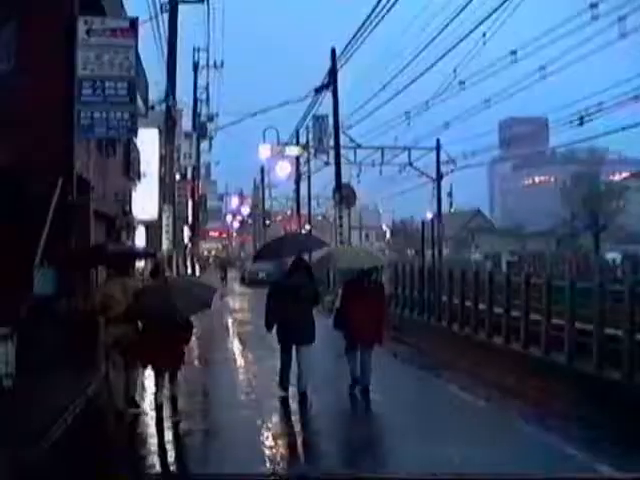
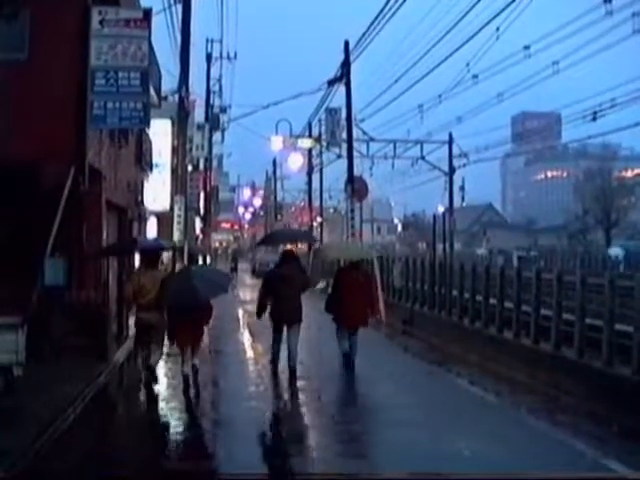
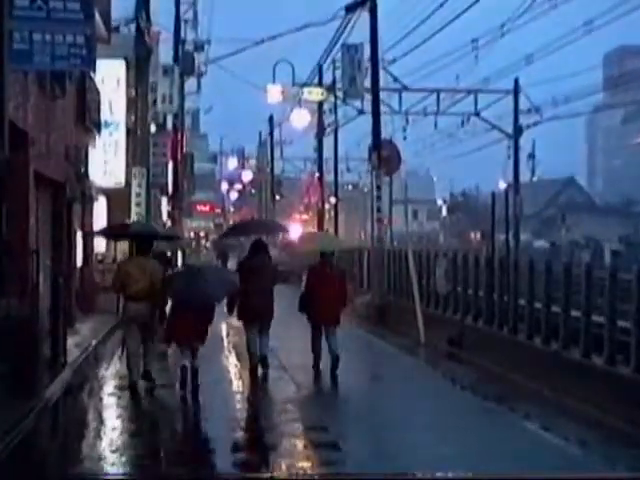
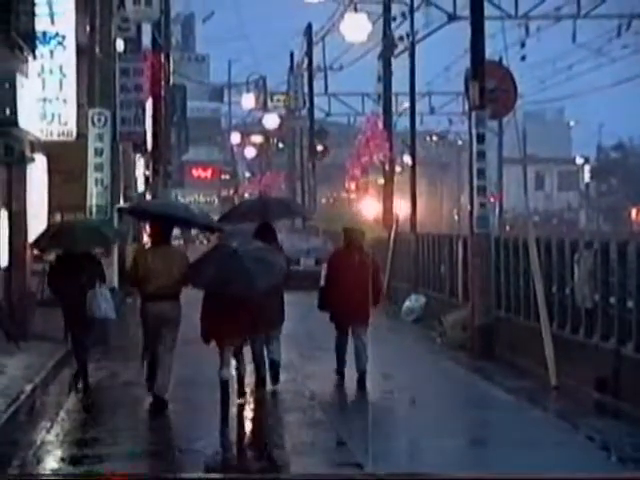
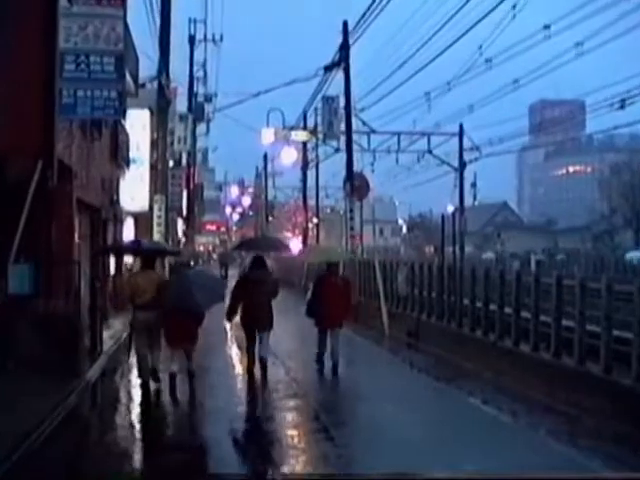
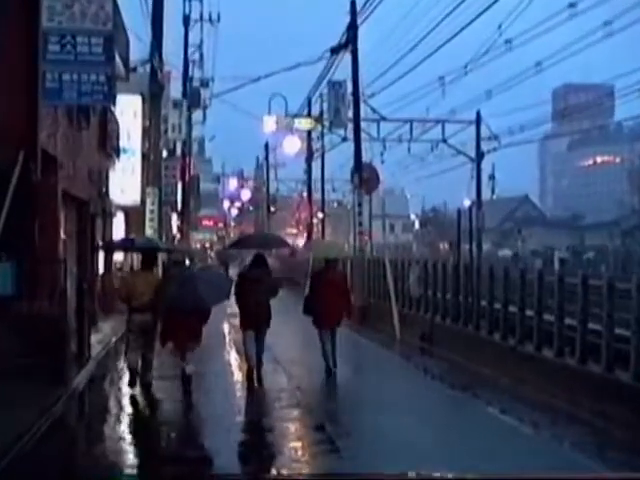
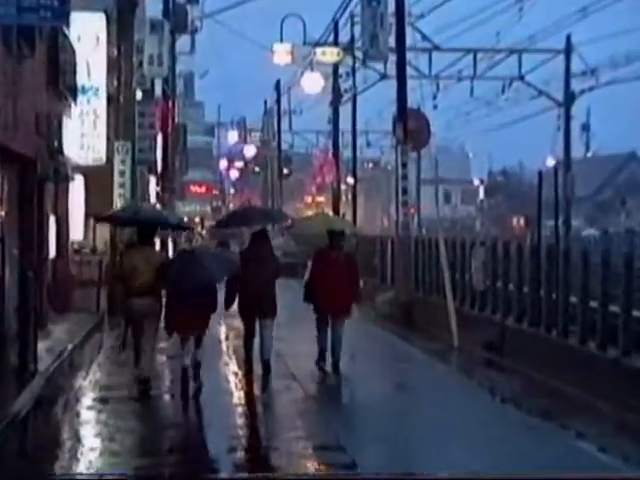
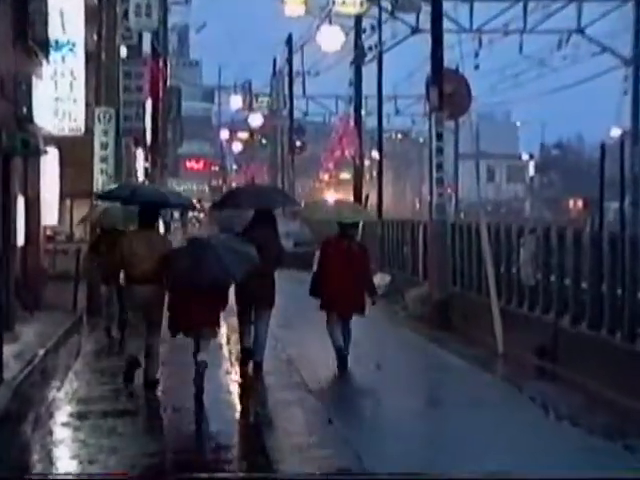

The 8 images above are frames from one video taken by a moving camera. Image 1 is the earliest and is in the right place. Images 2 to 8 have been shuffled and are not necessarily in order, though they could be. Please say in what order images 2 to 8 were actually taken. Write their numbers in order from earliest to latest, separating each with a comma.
2, 5, 6, 3, 7, 8, 4
